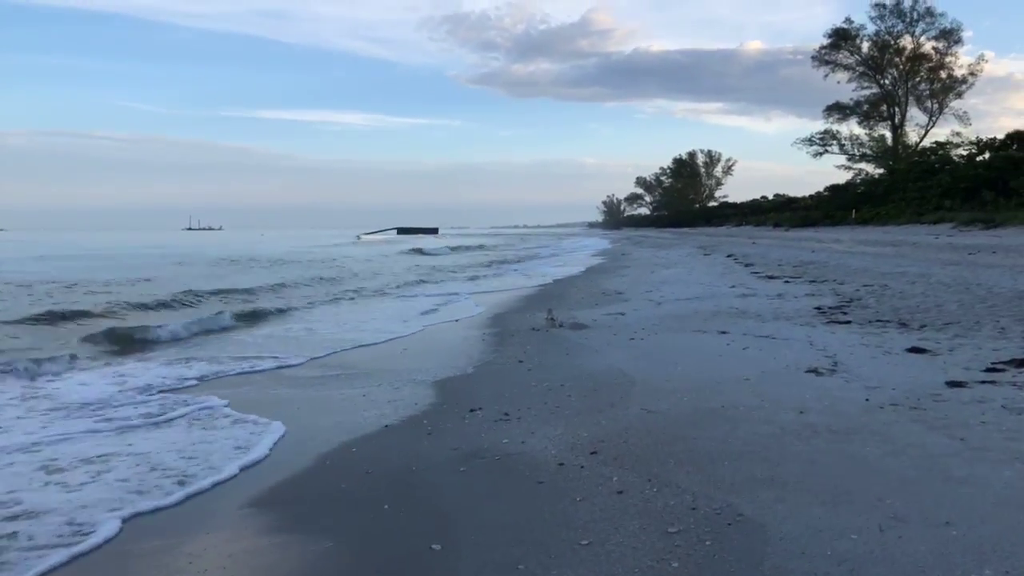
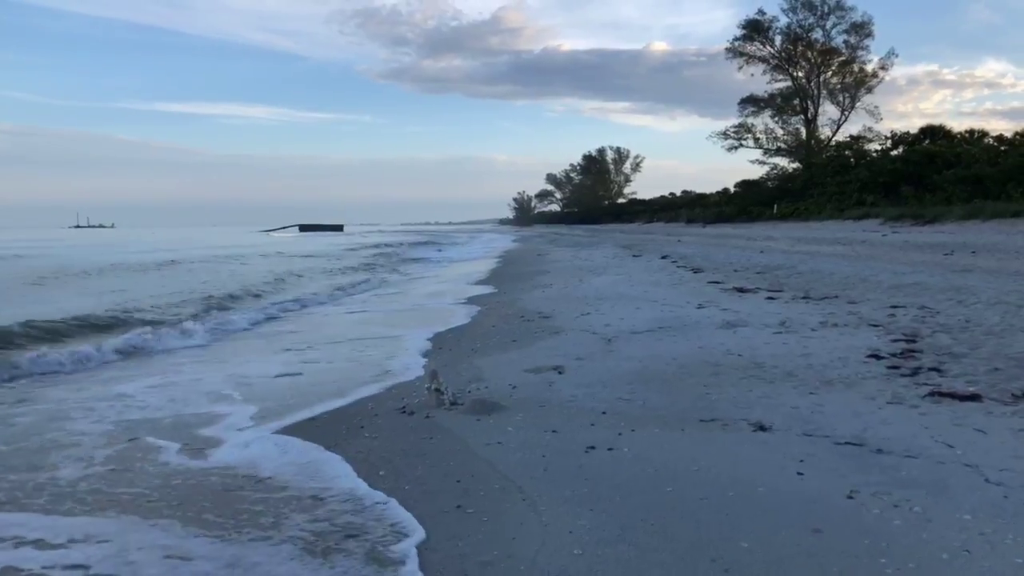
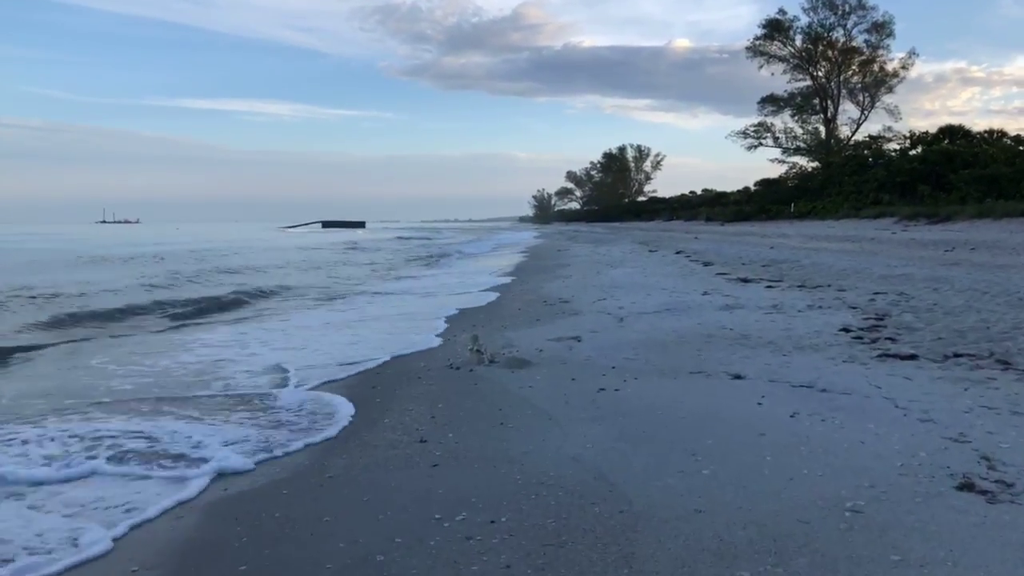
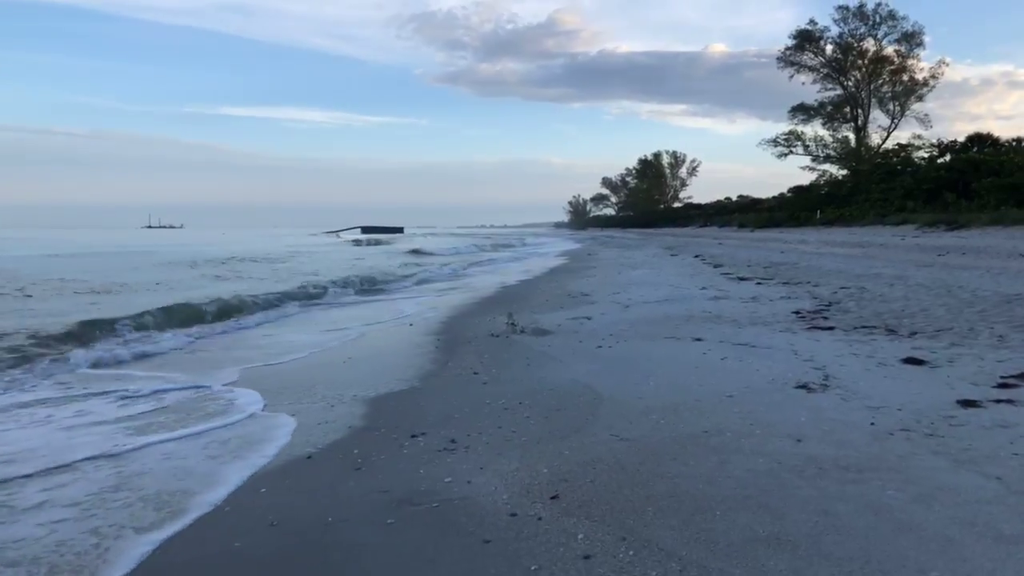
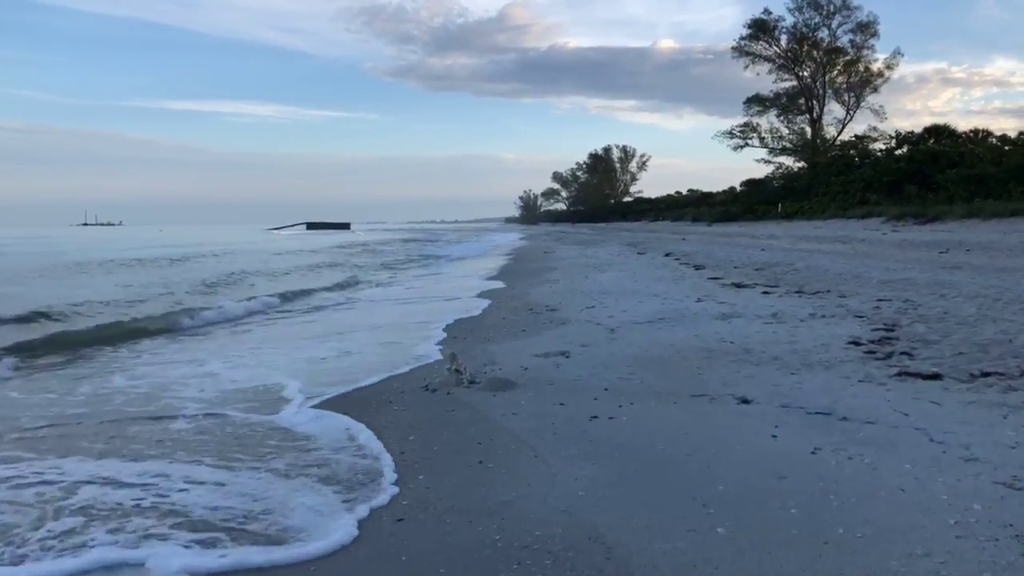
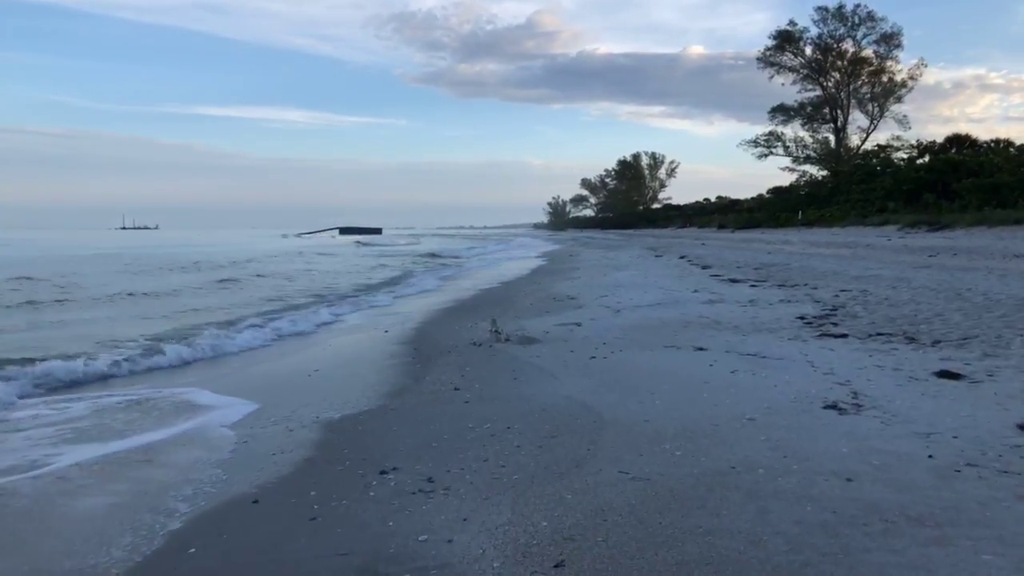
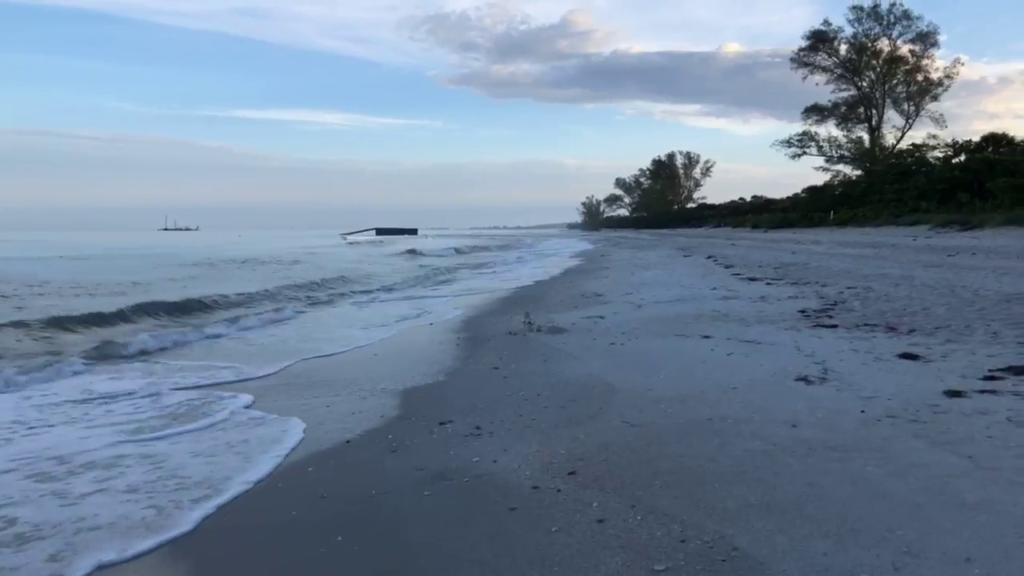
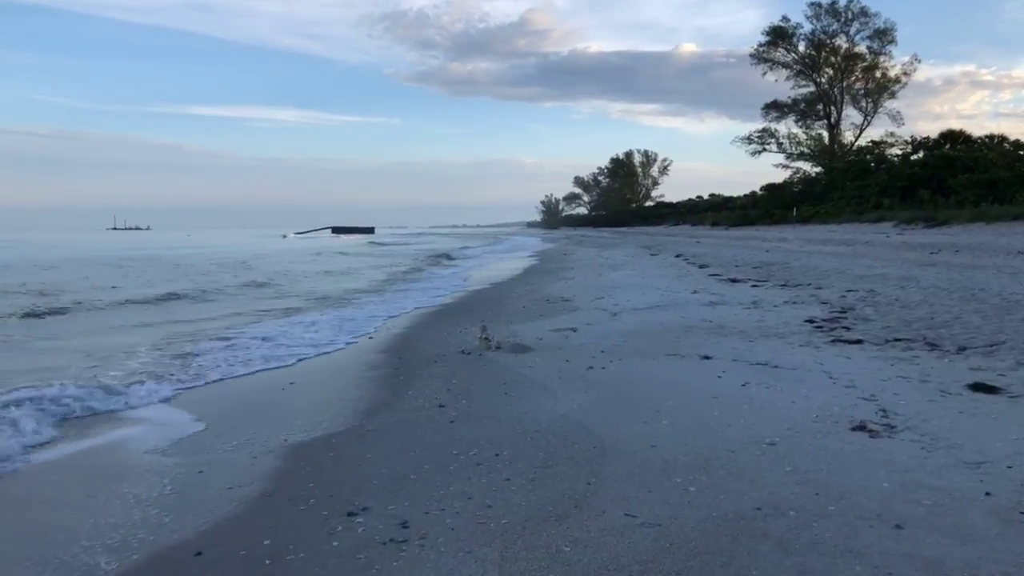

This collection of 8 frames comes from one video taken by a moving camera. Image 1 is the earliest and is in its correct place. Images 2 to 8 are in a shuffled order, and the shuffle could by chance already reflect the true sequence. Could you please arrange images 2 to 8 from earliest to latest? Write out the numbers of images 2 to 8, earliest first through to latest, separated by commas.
7, 4, 6, 8, 3, 5, 2
